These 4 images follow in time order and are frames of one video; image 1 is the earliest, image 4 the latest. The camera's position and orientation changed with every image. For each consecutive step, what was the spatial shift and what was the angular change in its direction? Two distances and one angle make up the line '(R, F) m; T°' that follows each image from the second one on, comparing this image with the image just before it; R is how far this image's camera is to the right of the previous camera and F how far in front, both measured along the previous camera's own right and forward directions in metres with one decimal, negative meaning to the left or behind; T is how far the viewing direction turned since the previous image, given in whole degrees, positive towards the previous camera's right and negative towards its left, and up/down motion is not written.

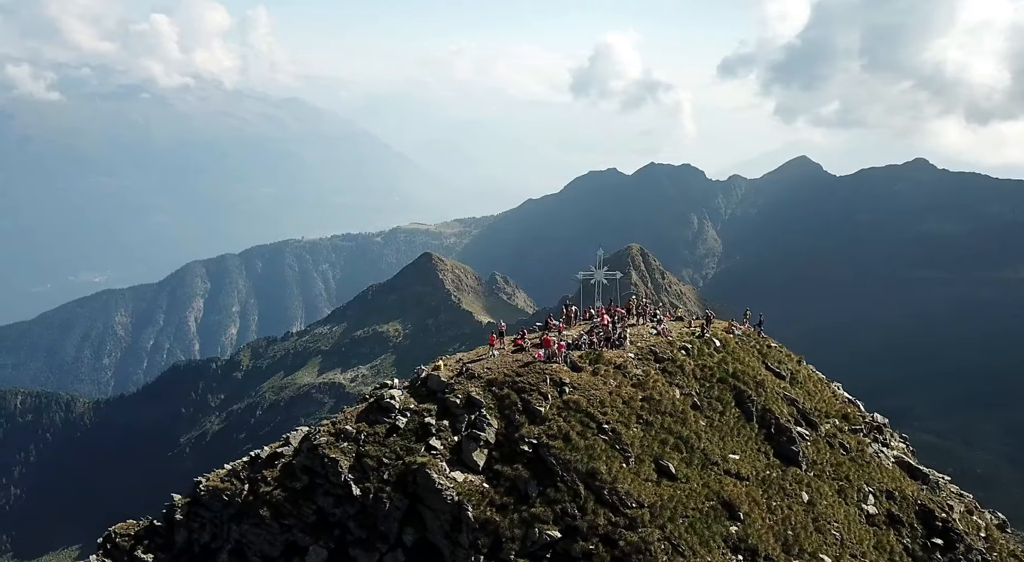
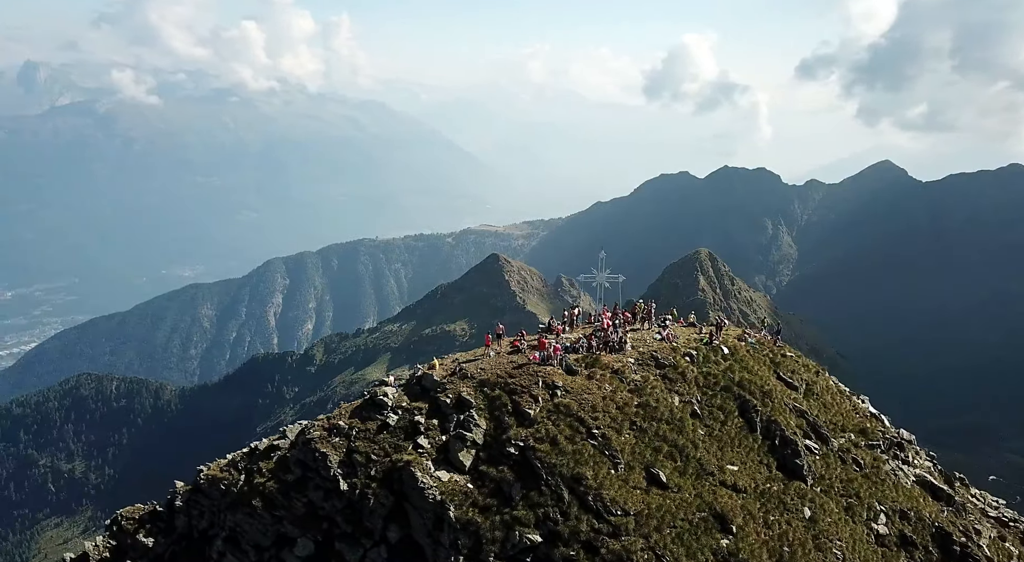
(+5.0, +0.4) m; -5°
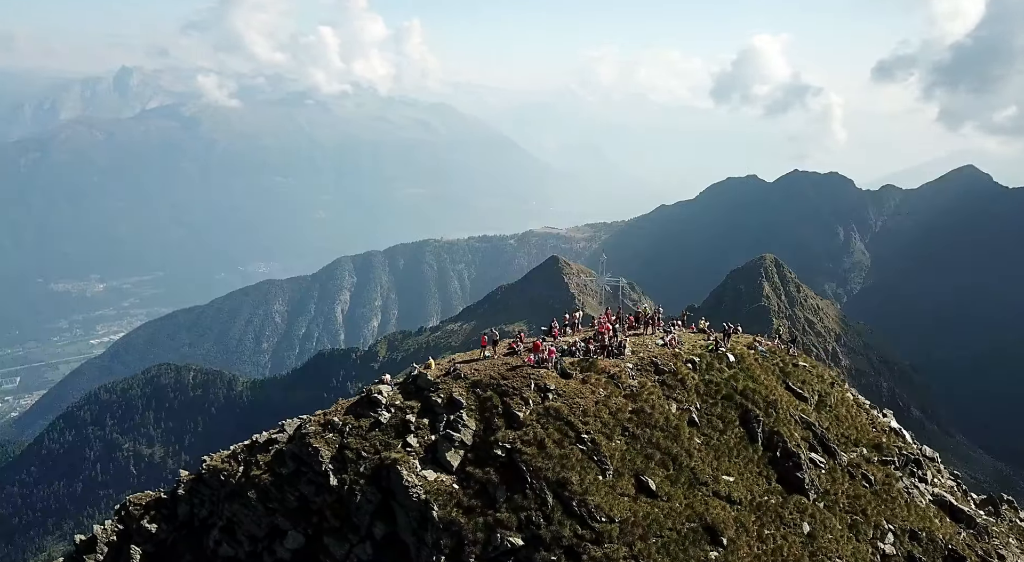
(+4.6, +0.3) m; -5°
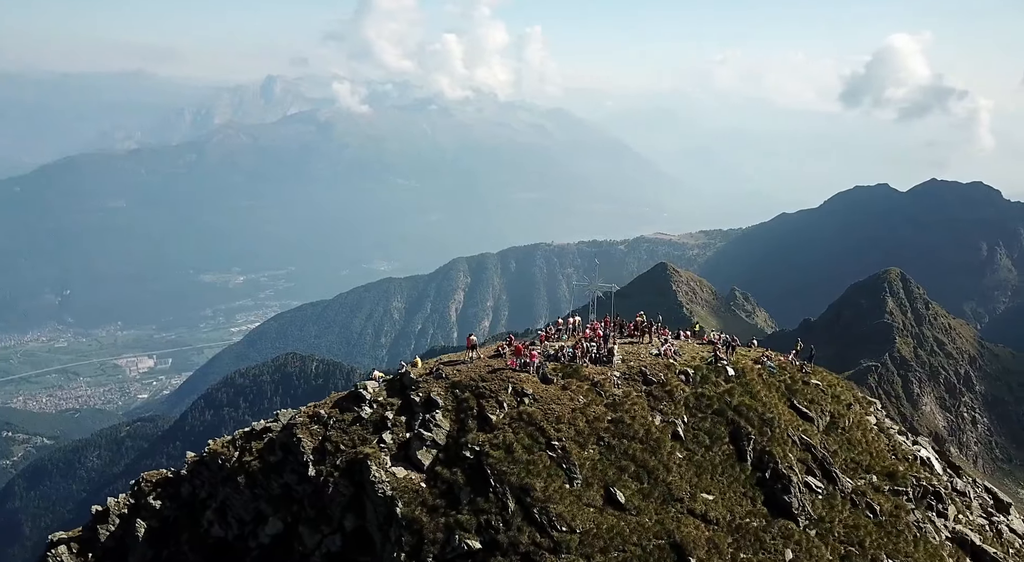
(+8.6, +1.0) m; -9°
